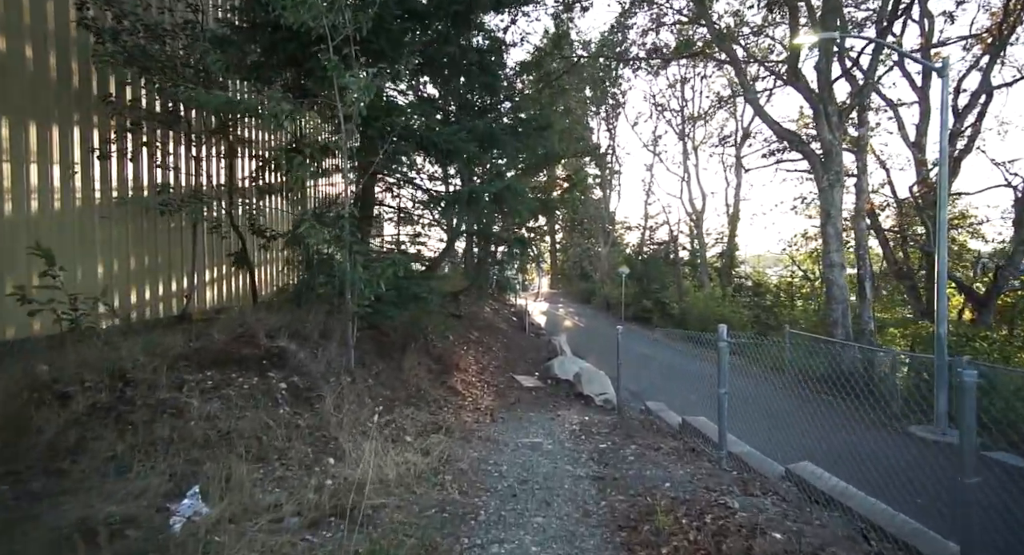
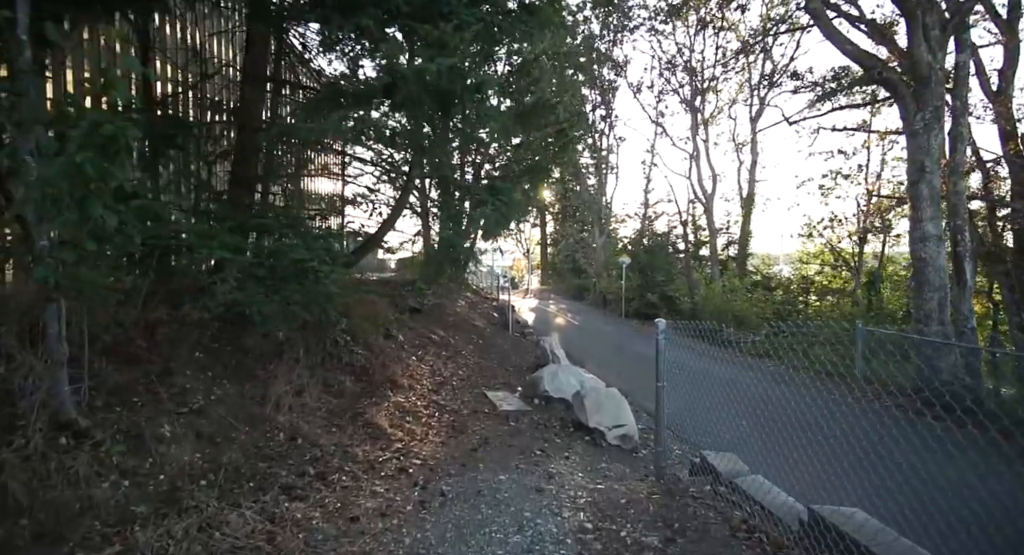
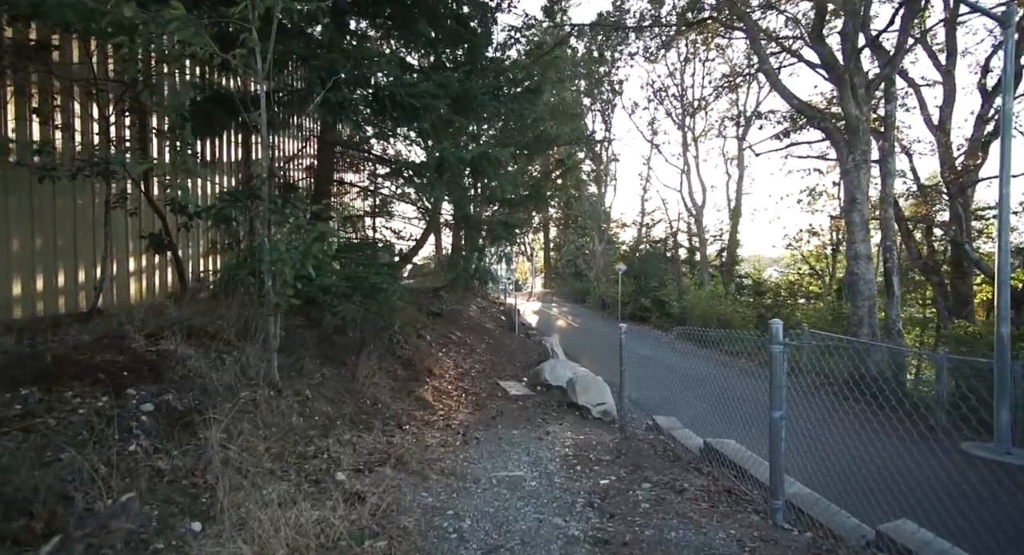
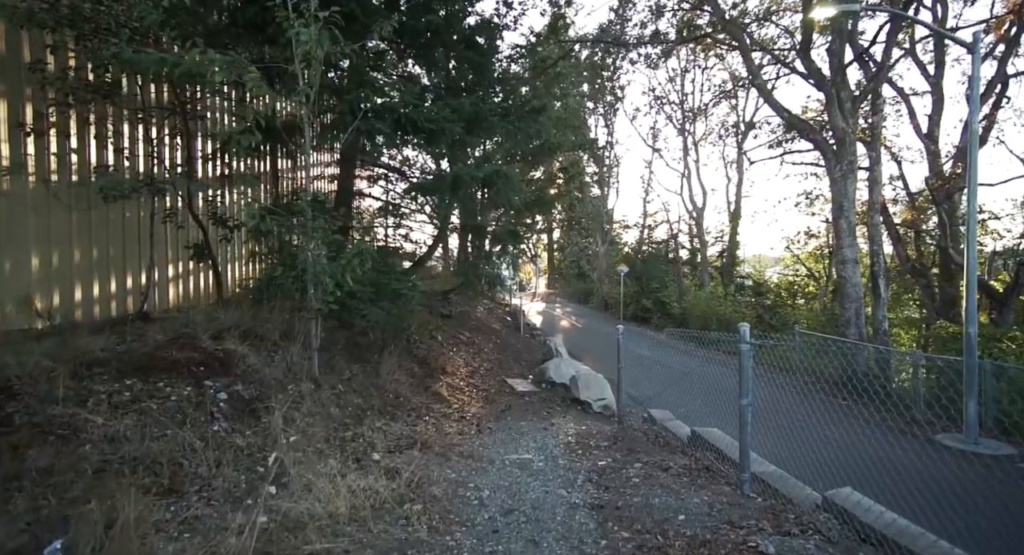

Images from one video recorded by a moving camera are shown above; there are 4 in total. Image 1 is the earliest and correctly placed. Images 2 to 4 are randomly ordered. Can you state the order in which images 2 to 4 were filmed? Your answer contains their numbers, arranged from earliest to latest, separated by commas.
4, 3, 2
